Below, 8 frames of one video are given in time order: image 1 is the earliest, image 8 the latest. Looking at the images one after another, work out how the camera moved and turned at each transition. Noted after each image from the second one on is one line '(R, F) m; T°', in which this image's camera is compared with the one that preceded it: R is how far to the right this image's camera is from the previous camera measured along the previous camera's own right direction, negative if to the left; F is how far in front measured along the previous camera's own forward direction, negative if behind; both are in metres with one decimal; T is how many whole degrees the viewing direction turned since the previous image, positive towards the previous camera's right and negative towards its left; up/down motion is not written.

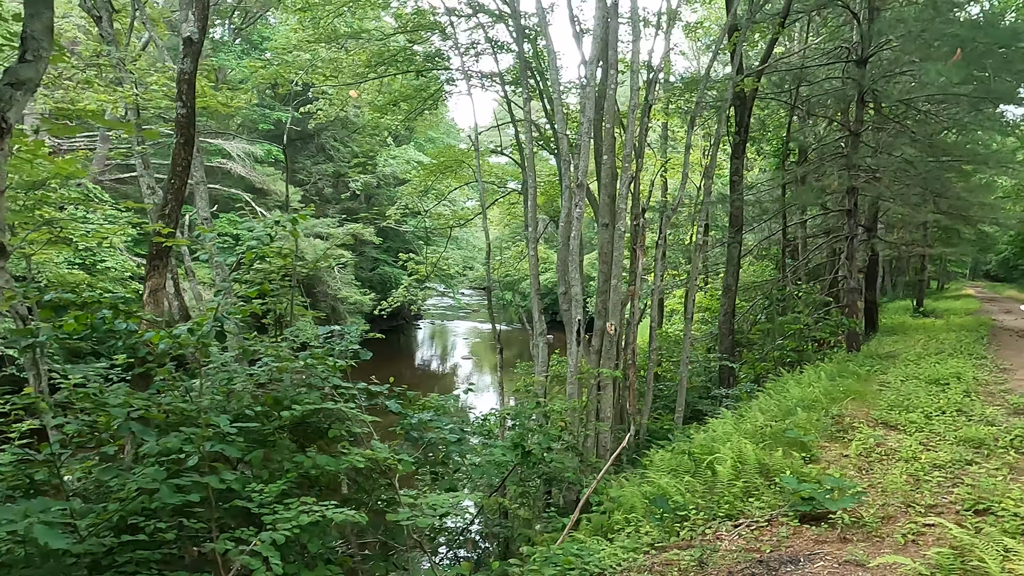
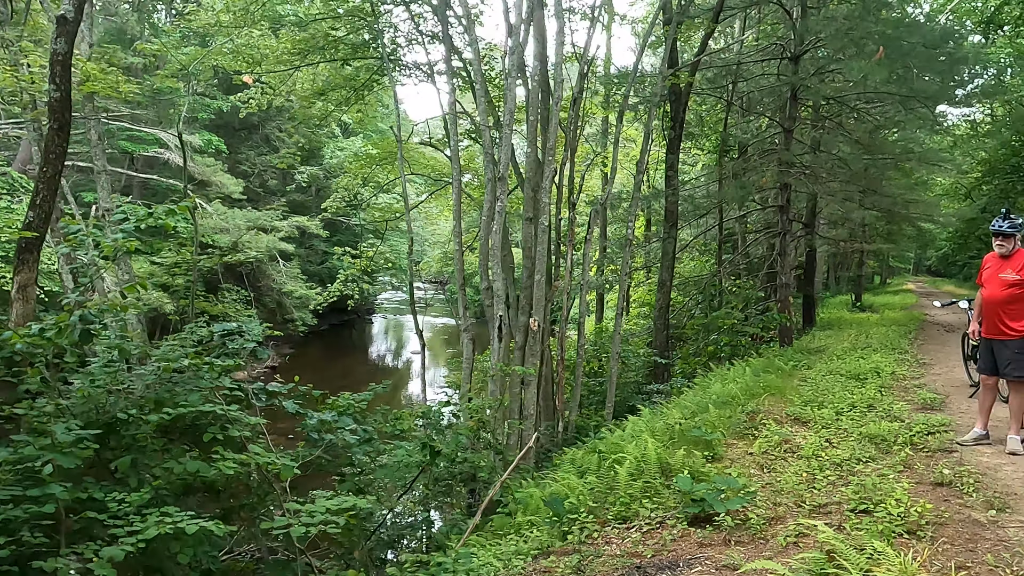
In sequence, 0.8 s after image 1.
(+0.4, +0.1) m; +3°
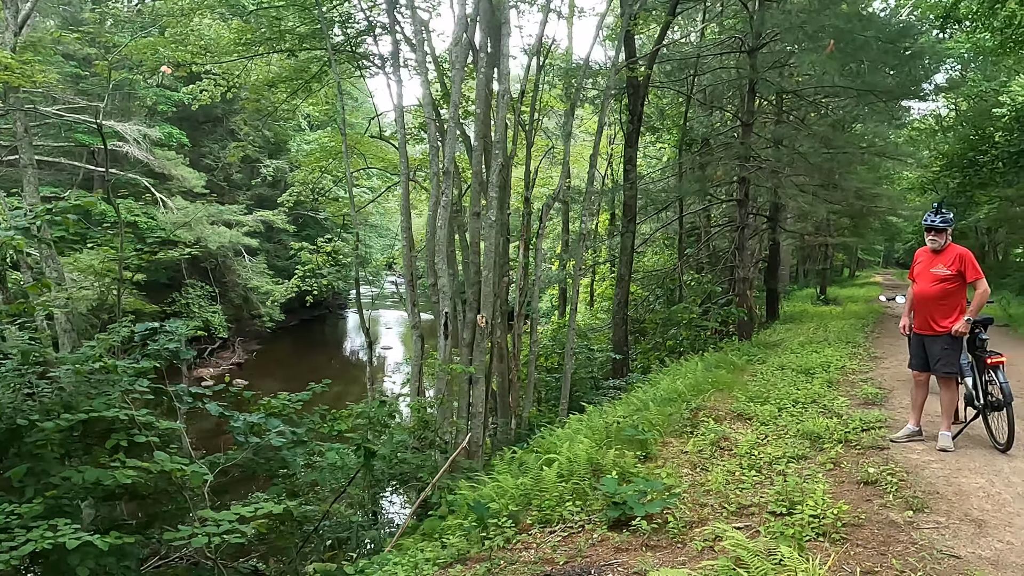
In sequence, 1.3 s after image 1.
(+0.3, +0.1) m; +2°
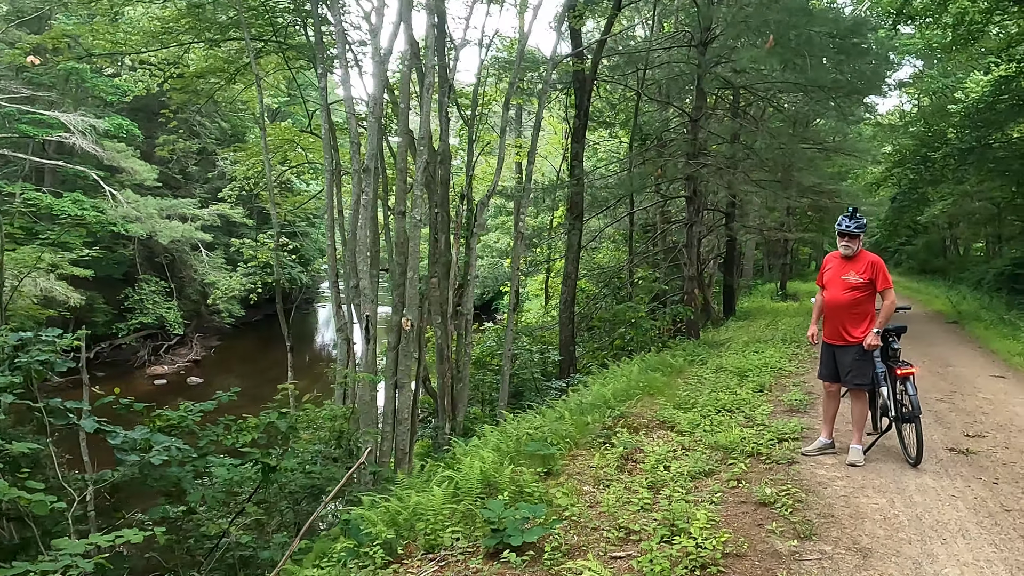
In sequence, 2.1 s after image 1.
(+0.5, +0.3) m; +2°
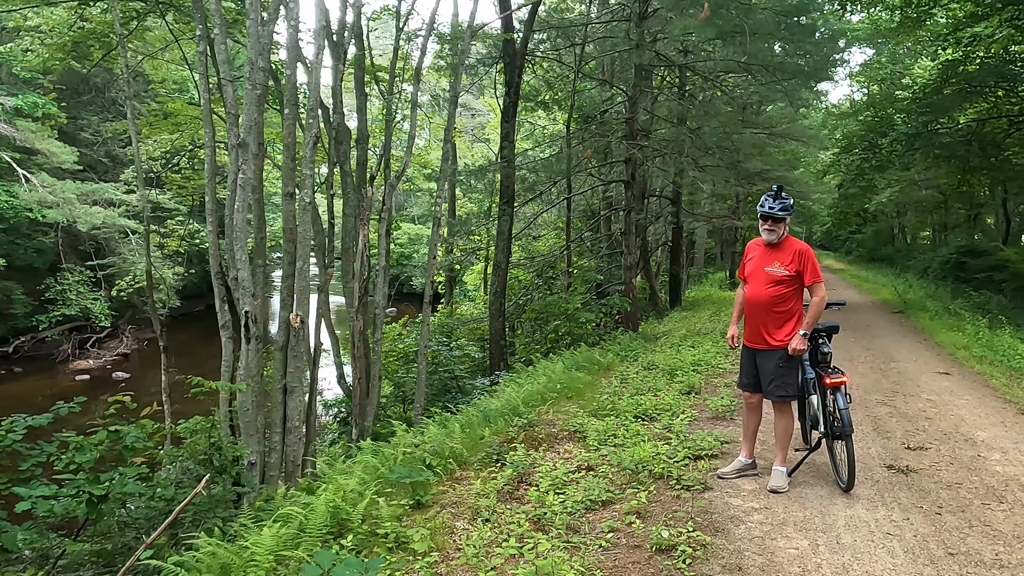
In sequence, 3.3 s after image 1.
(+0.5, +0.8) m; +3°
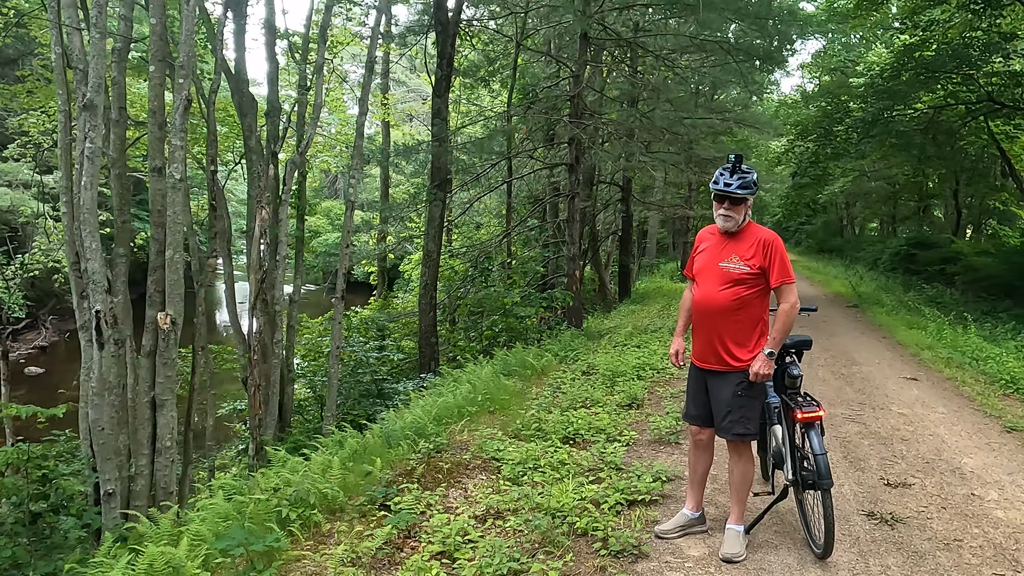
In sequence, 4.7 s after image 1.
(+0.3, +1.0) m; +3°
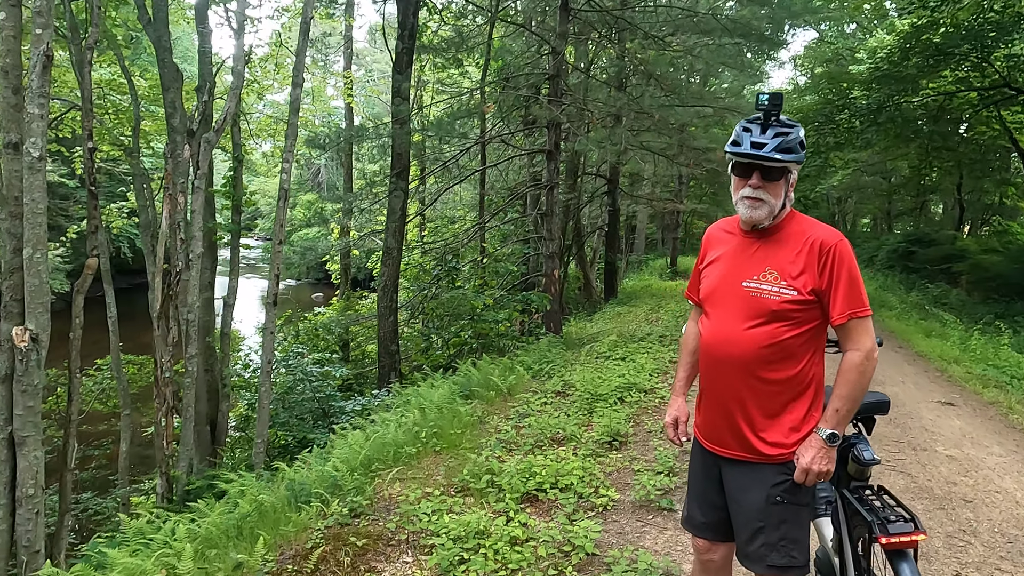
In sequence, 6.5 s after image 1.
(+0.2, +1.1) m; +1°
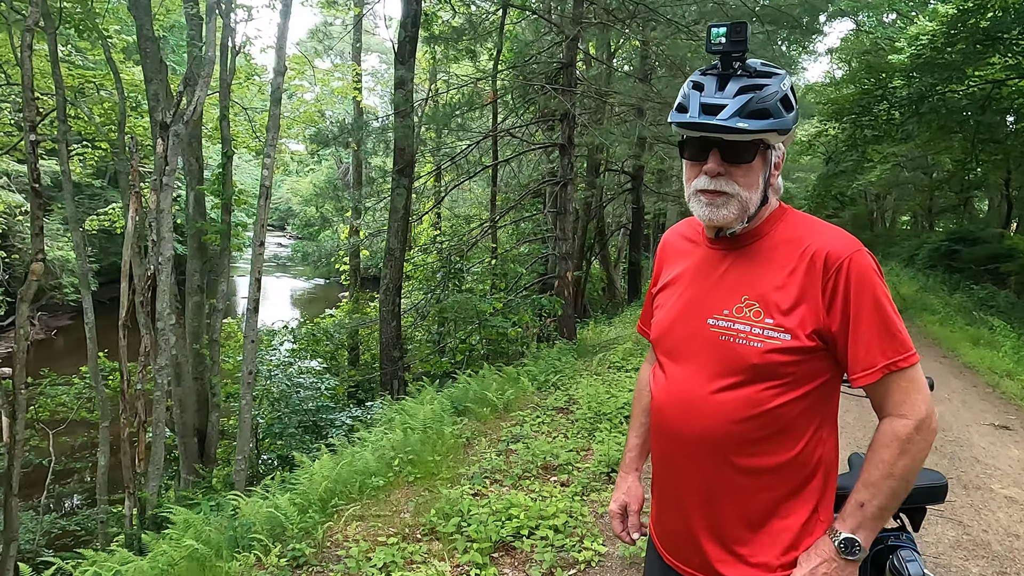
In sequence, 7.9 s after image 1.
(+0.3, +0.6) m; -2°
